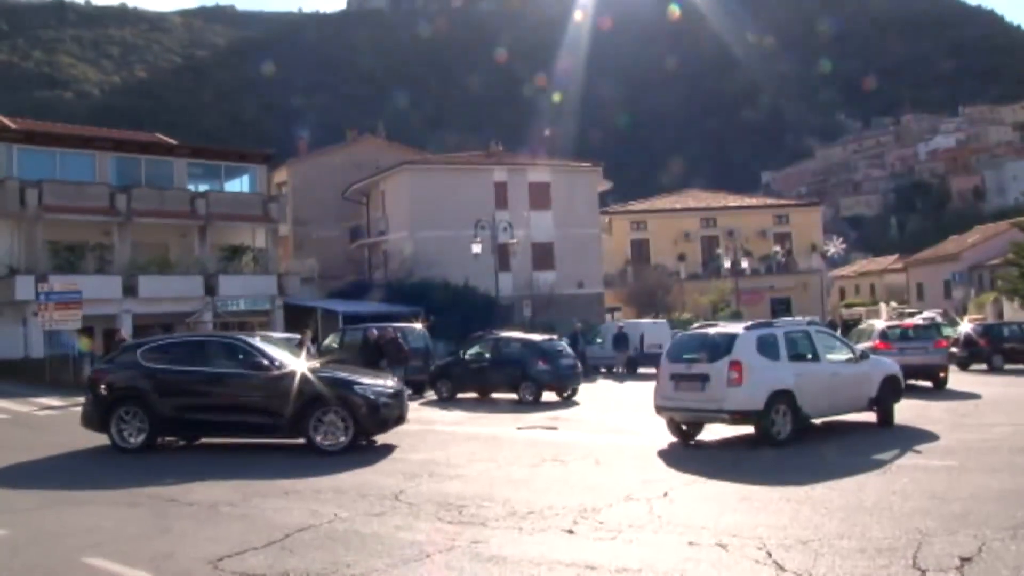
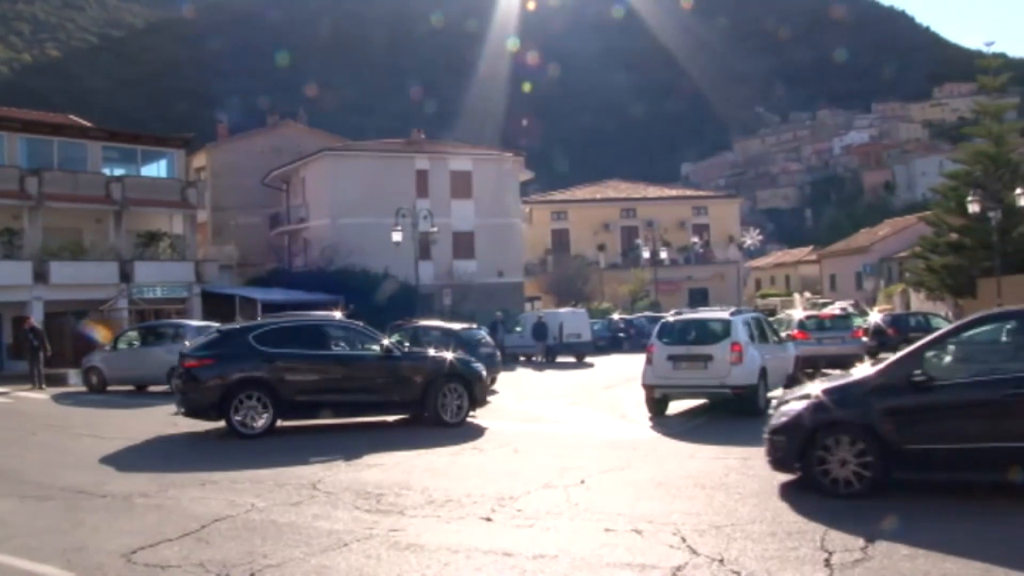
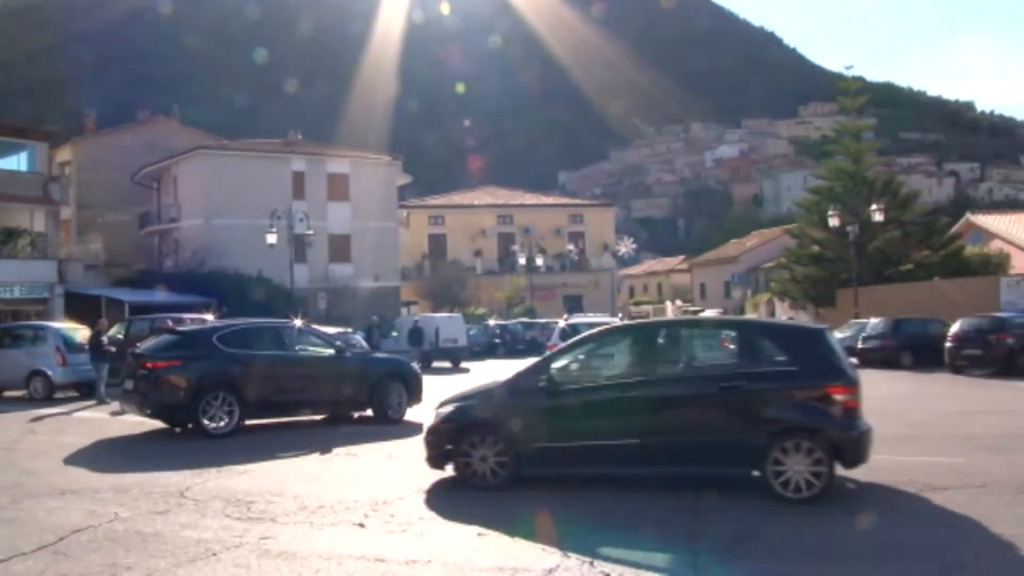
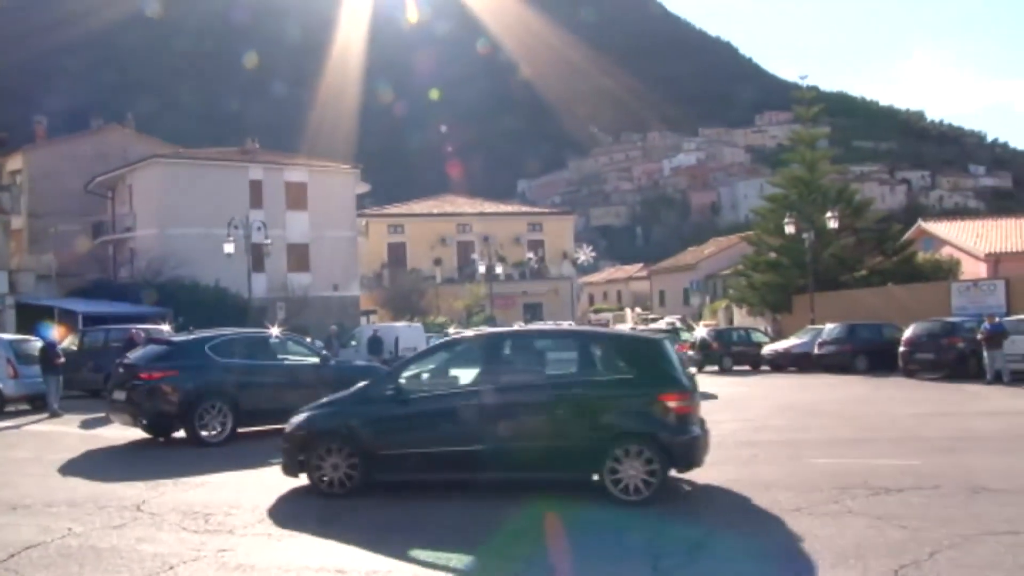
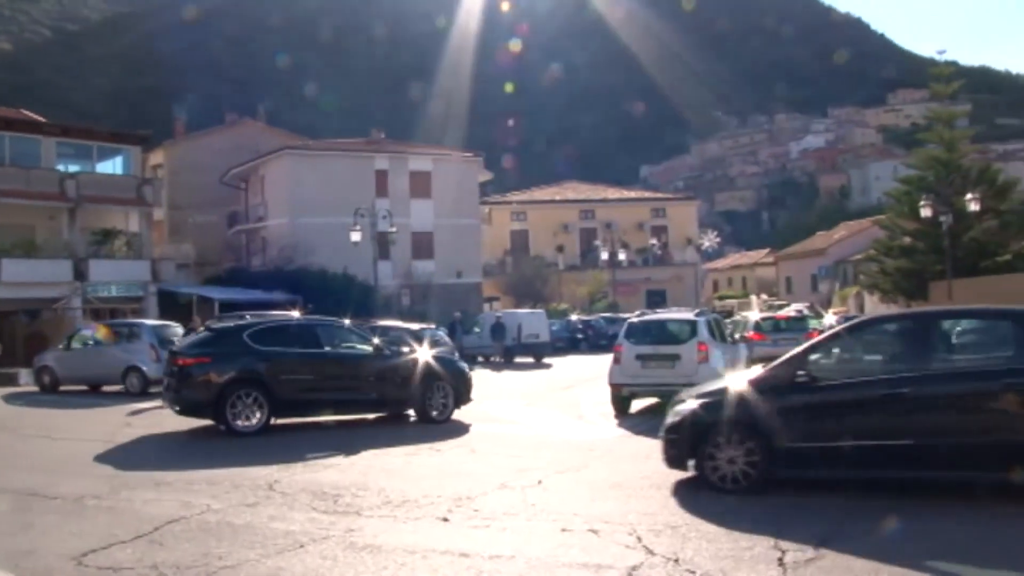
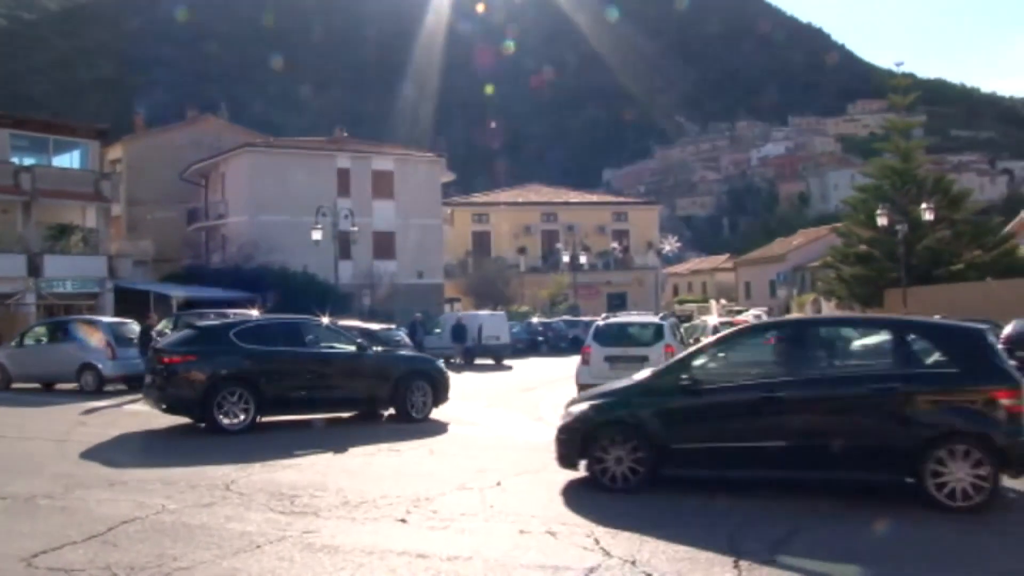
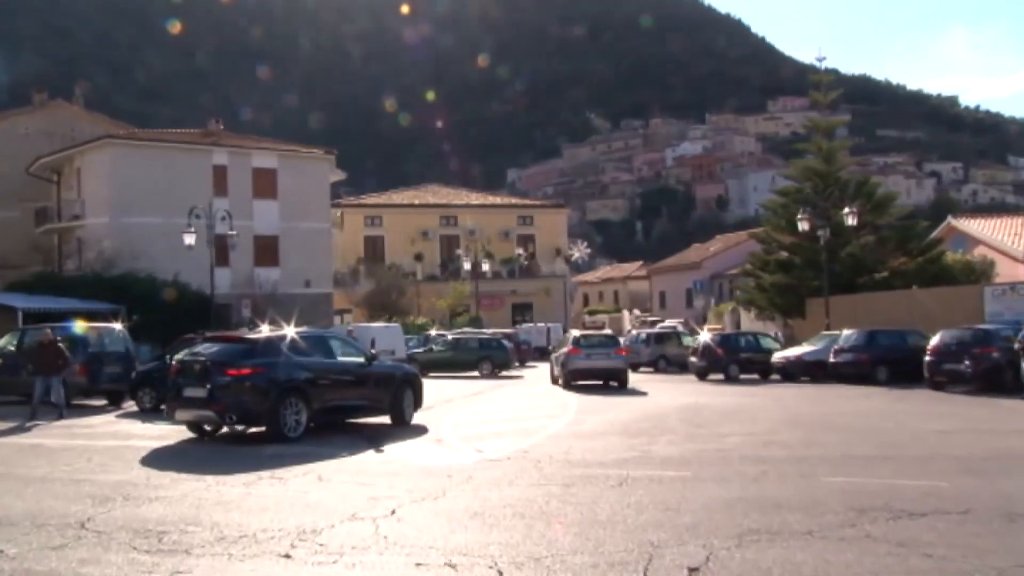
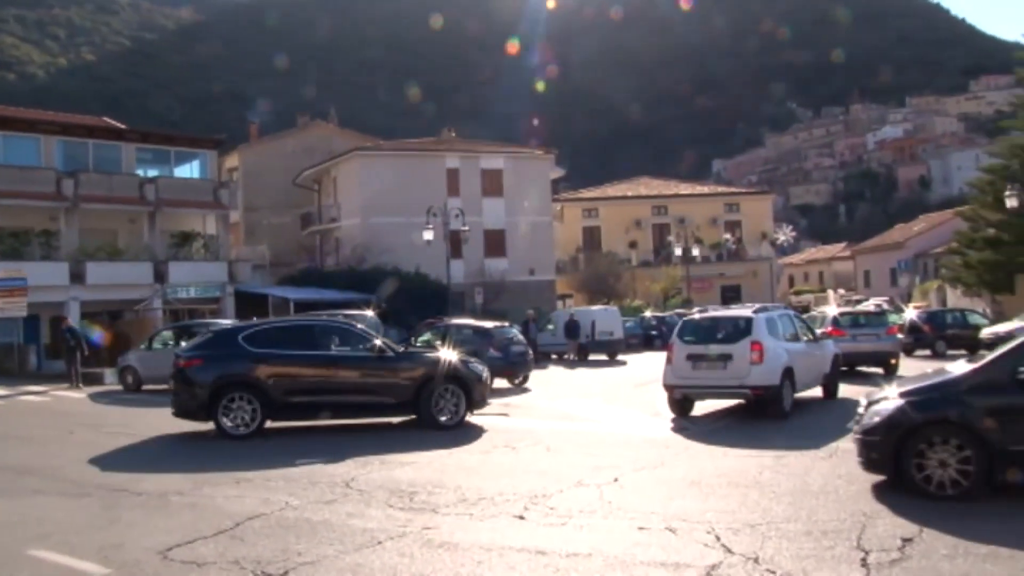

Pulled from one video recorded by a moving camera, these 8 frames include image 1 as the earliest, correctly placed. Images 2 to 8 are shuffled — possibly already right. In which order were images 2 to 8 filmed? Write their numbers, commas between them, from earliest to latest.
8, 2, 5, 6, 3, 4, 7
